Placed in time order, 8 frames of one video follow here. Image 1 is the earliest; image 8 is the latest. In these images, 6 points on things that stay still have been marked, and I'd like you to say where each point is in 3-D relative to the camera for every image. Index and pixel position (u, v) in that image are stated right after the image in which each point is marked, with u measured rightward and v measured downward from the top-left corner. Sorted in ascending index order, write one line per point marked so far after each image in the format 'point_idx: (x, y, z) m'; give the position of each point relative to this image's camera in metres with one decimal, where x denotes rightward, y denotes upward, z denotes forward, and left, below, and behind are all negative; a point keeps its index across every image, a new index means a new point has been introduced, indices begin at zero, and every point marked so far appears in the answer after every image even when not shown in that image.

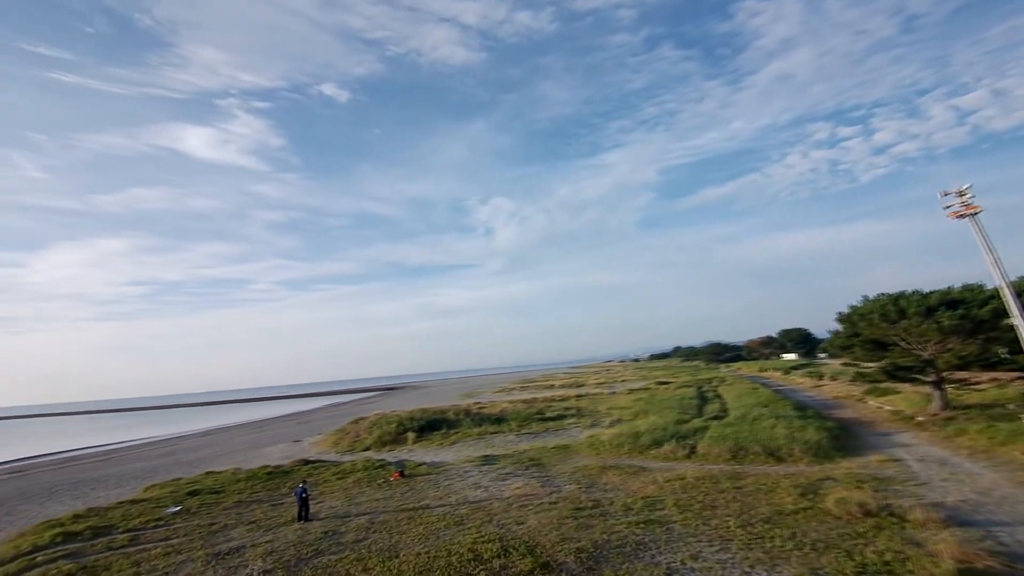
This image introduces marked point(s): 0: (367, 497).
0: (-5.8, -8.3, +17.7) m
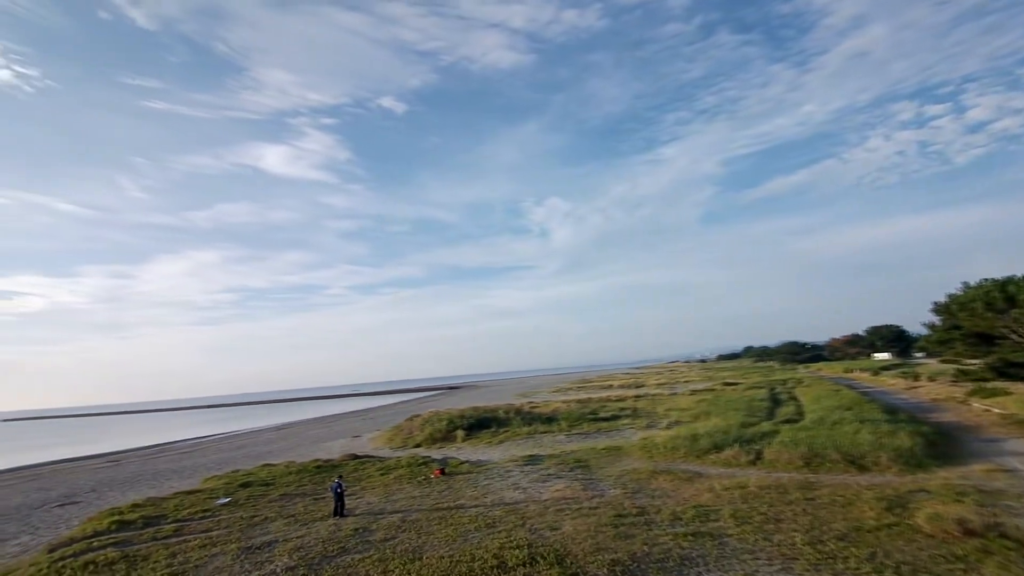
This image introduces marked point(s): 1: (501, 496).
0: (-4.3, -8.1, +17.5) m
1: (-0.4, -7.7, +16.3) m
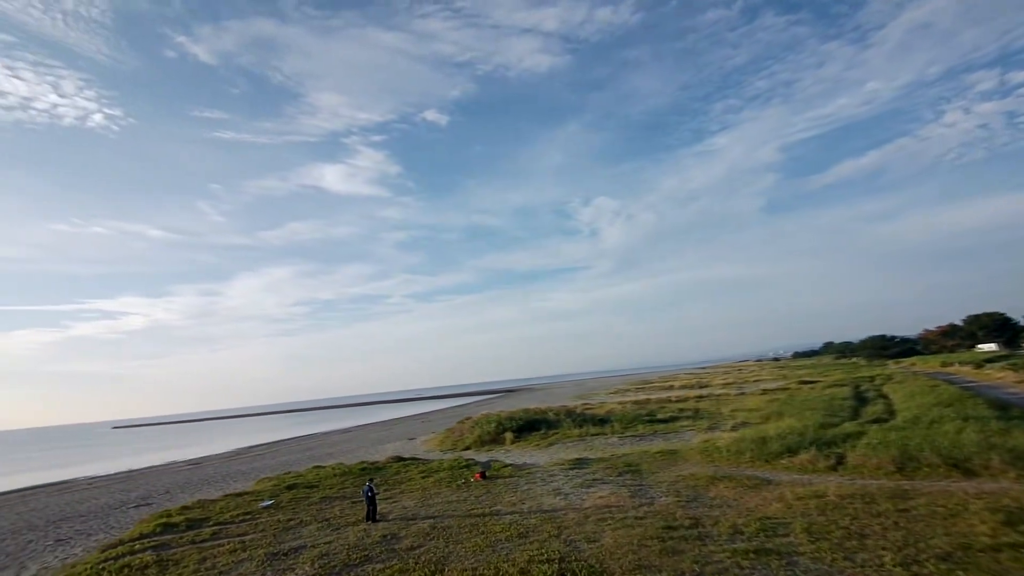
0: (-2.7, -8.0, +16.9) m
1: (+0.9, -7.4, +15.2) m
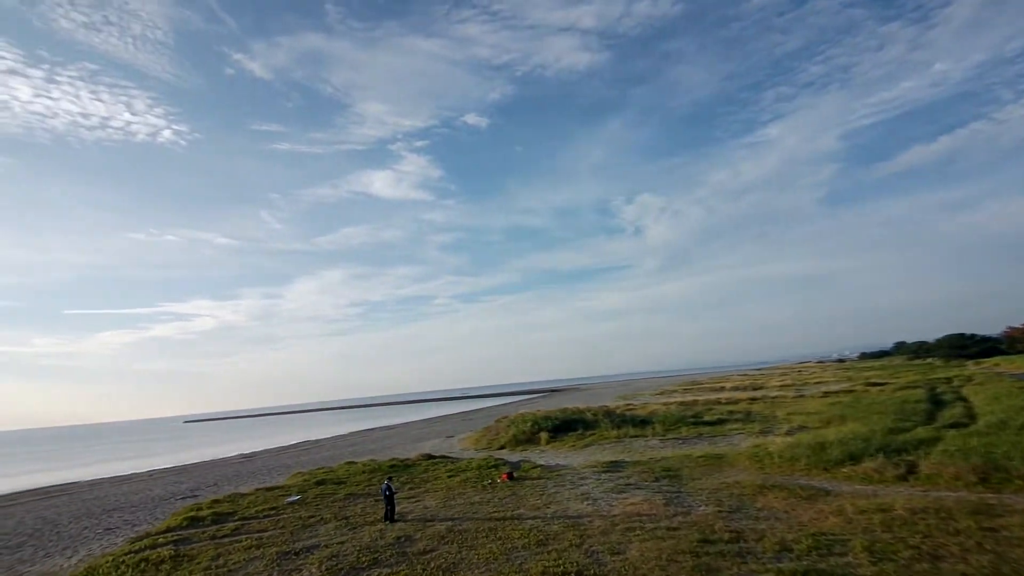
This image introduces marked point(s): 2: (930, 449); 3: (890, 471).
0: (-1.7, -7.8, +16.3) m
1: (+1.7, -7.1, +14.3) m
2: (+18.3, -7.0, +19.4) m
3: (+15.4, -7.5, +18.1) m
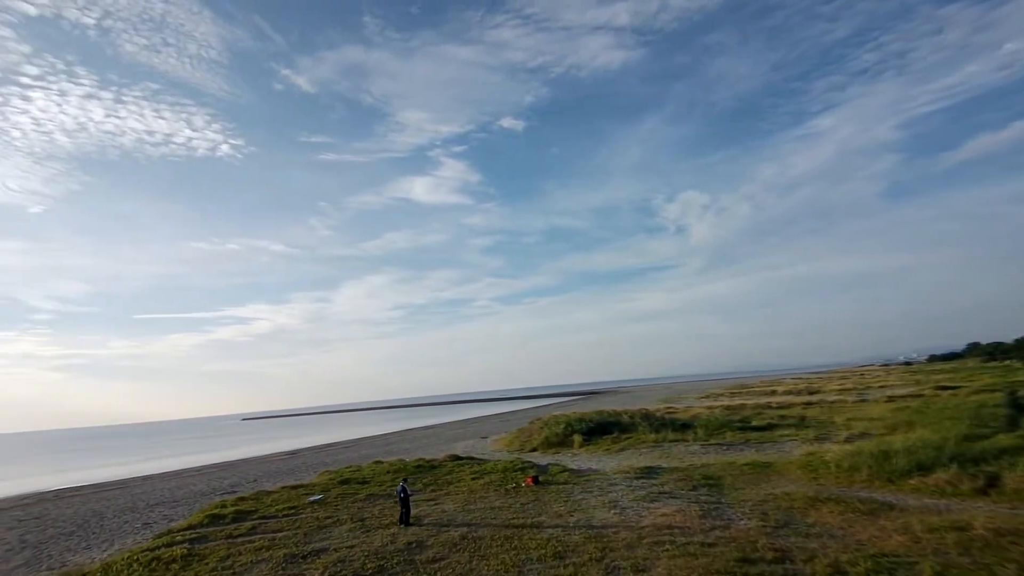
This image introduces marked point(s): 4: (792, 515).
0: (-0.9, -7.6, +15.5) m
1: (+2.3, -6.8, +13.3) m
2: (+19.3, -6.6, +16.9) m
3: (+16.3, -7.0, +15.9) m
4: (+8.9, -7.2, +14.1) m
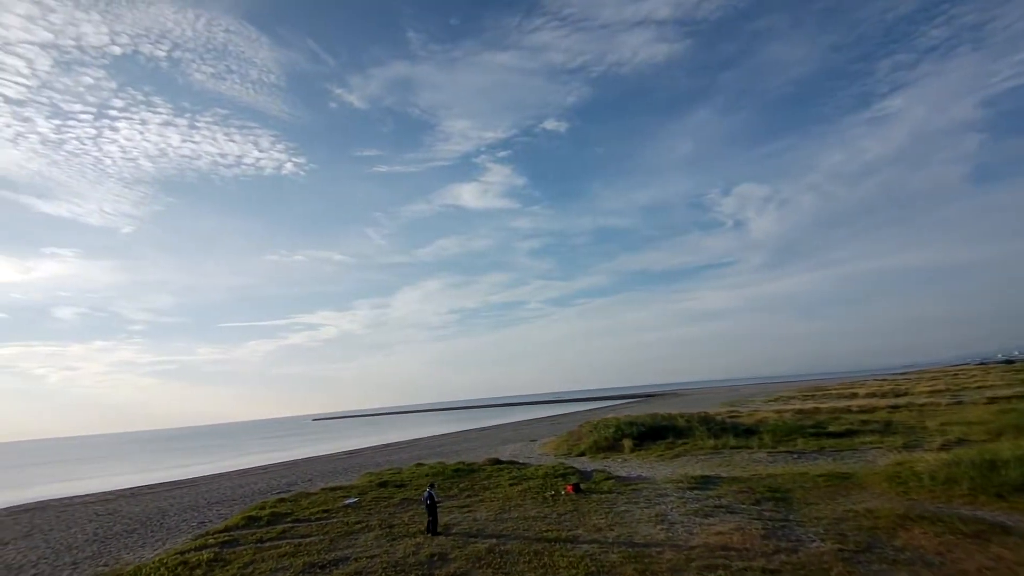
0: (+0.3, -7.4, +14.5) m
1: (+3.3, -6.6, +11.9) m
2: (+20.5, -5.8, +13.6) m
3: (+17.5, -6.4, +12.9) m
4: (+9.9, -6.7, +12.0) m
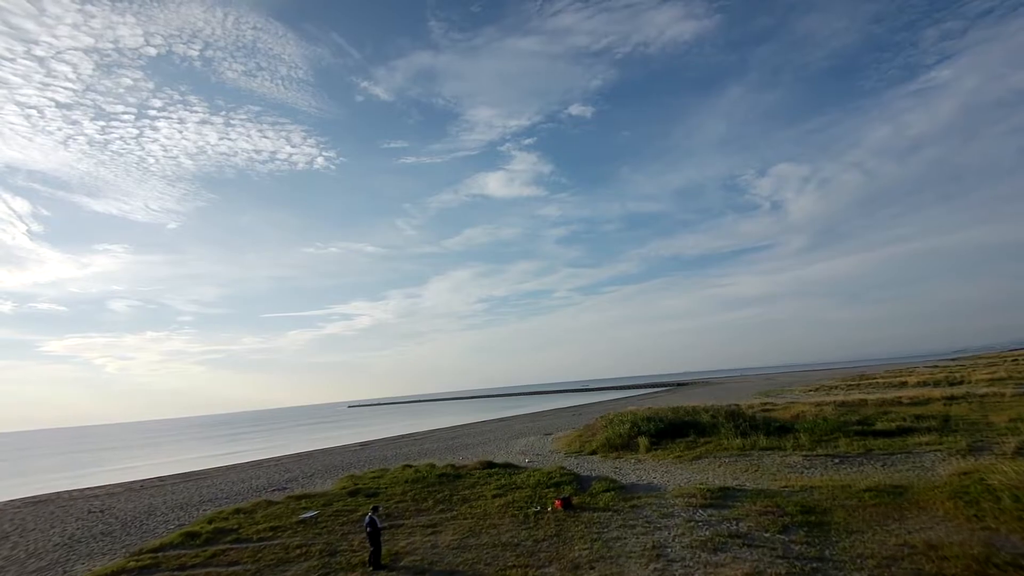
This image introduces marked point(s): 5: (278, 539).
0: (-0.5, -6.9, +12.2) m
1: (+2.2, -6.0, +9.3) m
2: (+19.5, -5.0, +9.9) m
3: (+16.5, -5.6, +9.4) m
4: (+8.9, -6.1, +9.0) m
5: (-6.7, -7.2, +12.8) m
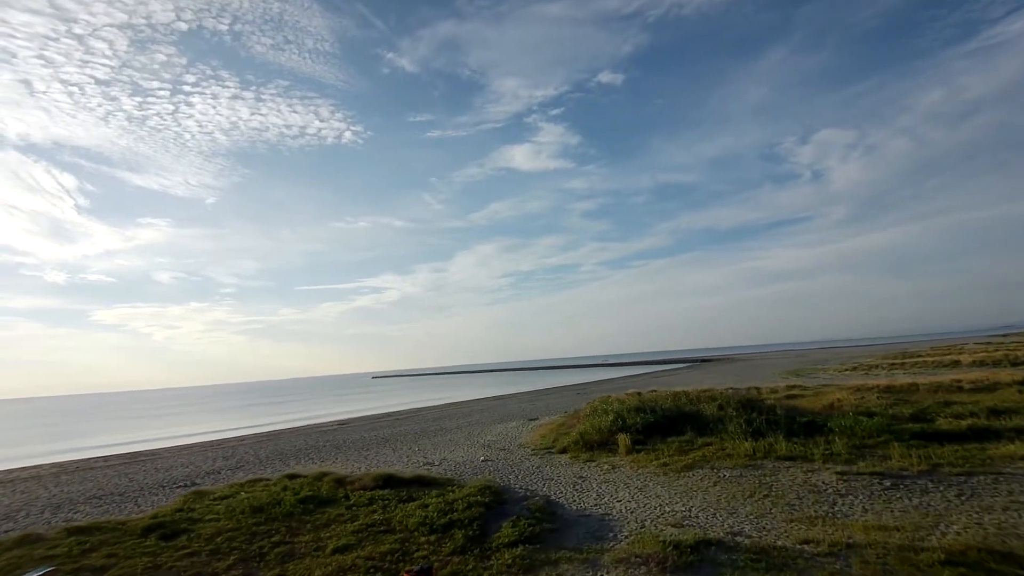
0: (-4.2, -5.6, +6.4) m
1: (-1.6, -5.0, +3.4) m
2: (+15.7, -4.0, +2.9) m
3: (+12.6, -4.6, +2.7) m
4: (+5.0, -5.1, +2.7) m
5: (-10.3, -5.9, +7.4) m
